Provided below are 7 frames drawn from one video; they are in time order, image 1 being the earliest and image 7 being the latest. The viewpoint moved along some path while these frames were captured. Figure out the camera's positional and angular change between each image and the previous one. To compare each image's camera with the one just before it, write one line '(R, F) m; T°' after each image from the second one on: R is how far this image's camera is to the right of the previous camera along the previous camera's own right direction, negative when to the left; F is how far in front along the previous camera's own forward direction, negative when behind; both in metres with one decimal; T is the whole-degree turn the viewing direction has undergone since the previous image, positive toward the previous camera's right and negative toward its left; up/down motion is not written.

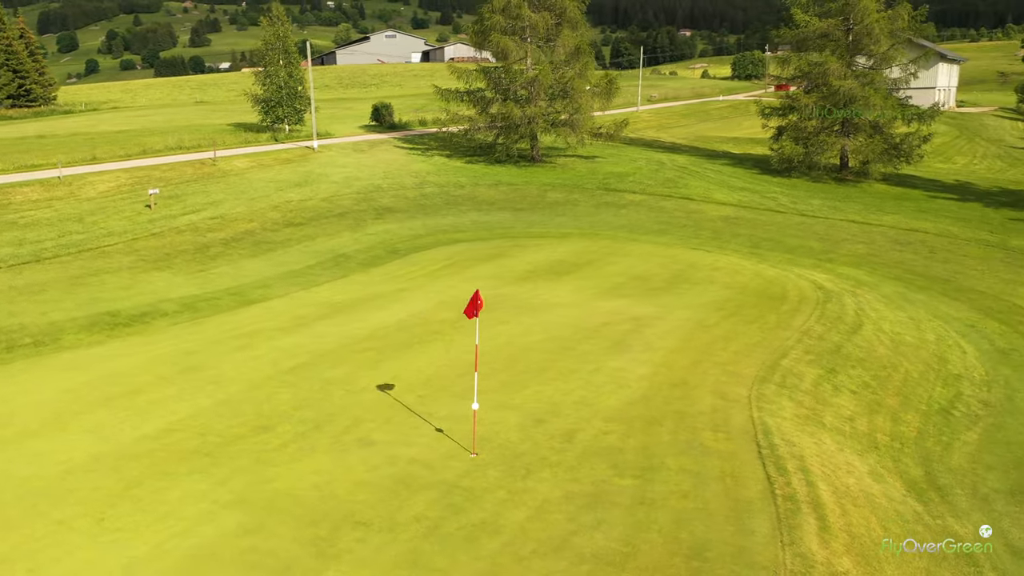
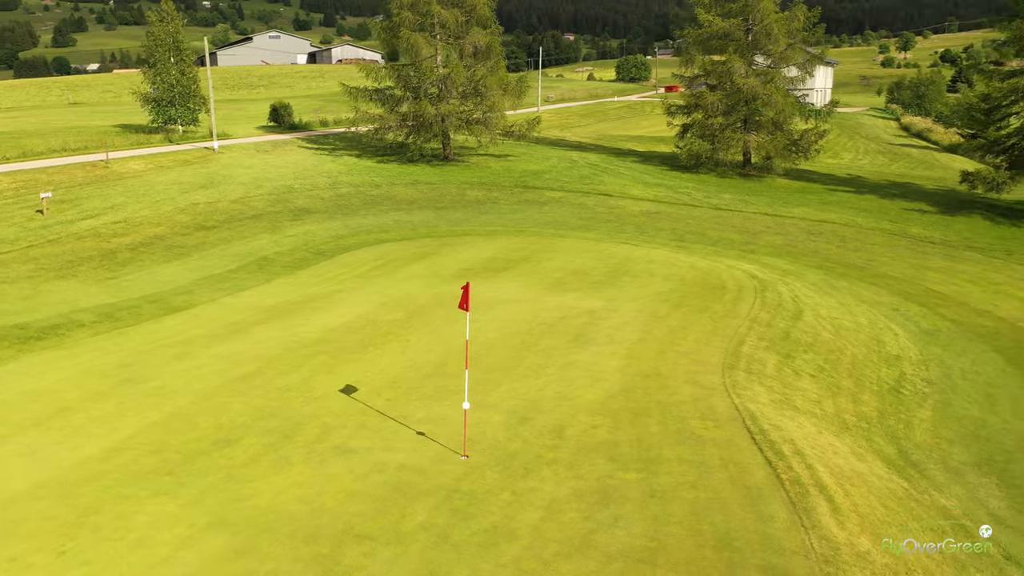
(-1.1, +0.5) m; +7°
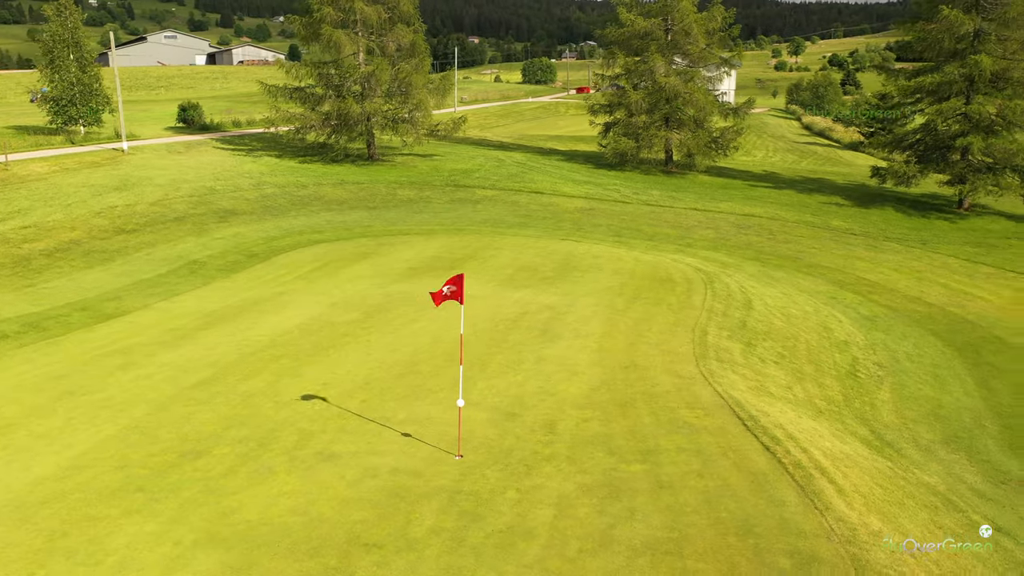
(-1.0, +0.4) m; +6°
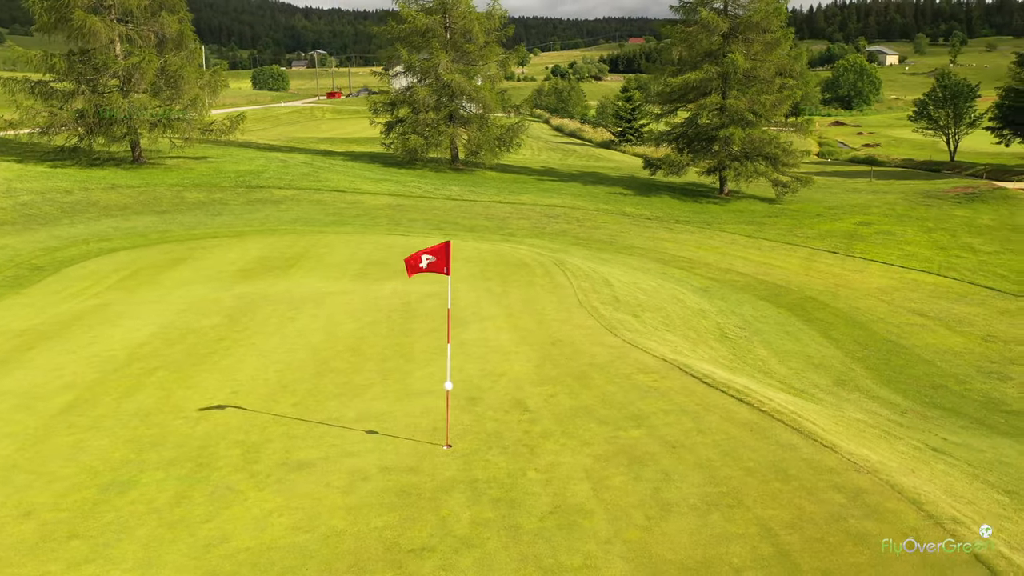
(-2.5, +1.1) m; +18°
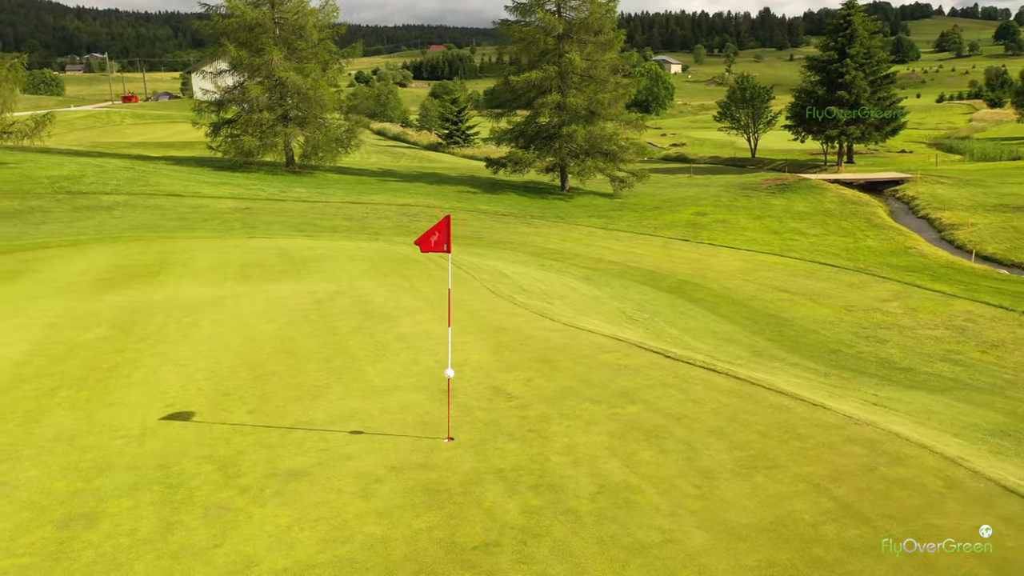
(-1.8, +0.7) m; +13°
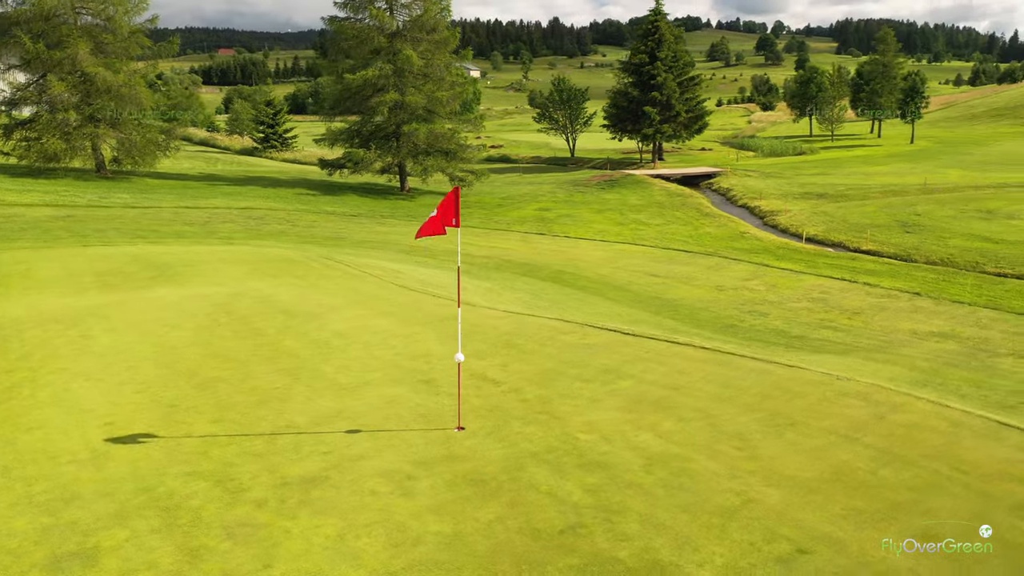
(-1.8, +0.6) m; +13°
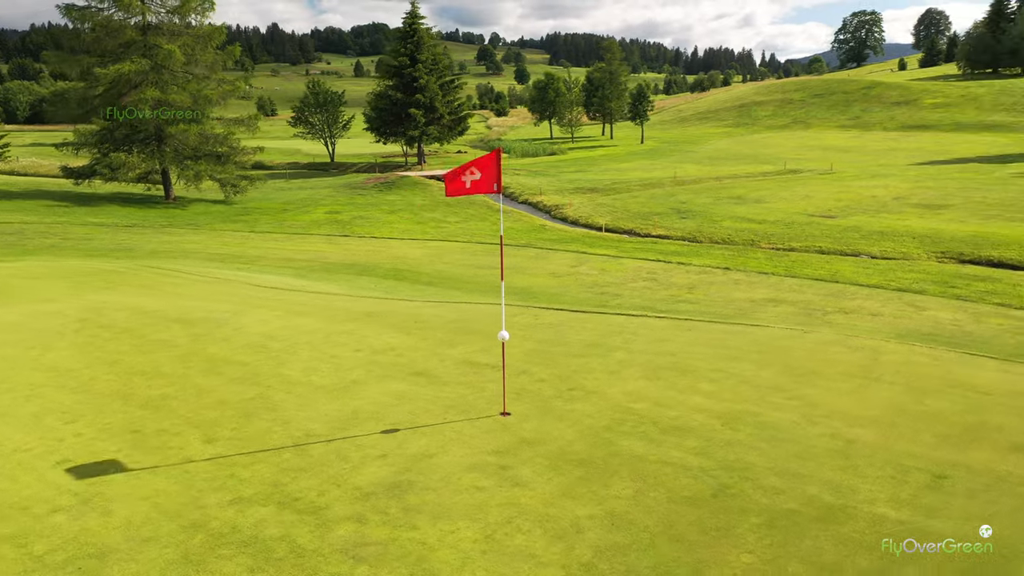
(-2.5, +0.9) m; +18°
